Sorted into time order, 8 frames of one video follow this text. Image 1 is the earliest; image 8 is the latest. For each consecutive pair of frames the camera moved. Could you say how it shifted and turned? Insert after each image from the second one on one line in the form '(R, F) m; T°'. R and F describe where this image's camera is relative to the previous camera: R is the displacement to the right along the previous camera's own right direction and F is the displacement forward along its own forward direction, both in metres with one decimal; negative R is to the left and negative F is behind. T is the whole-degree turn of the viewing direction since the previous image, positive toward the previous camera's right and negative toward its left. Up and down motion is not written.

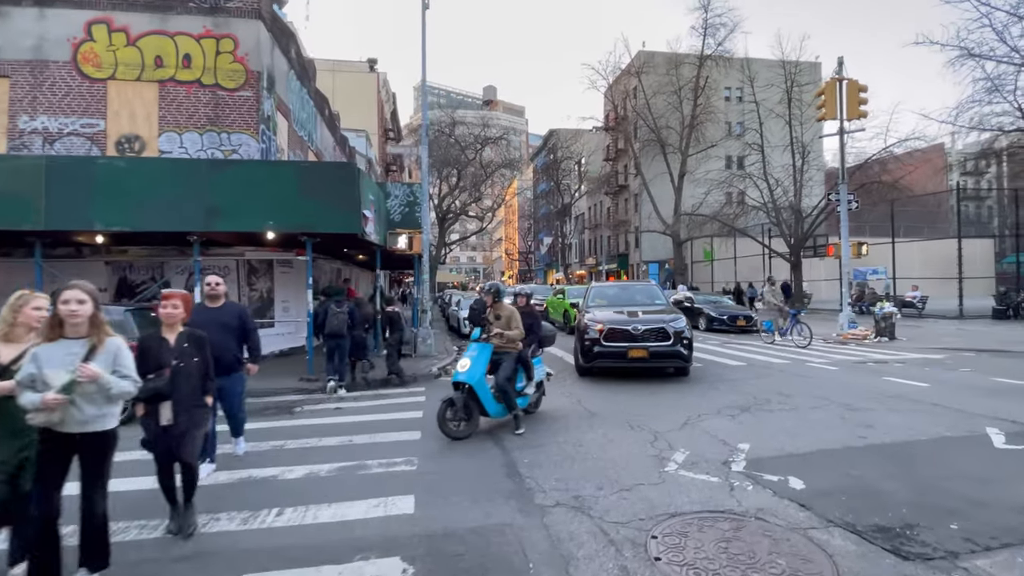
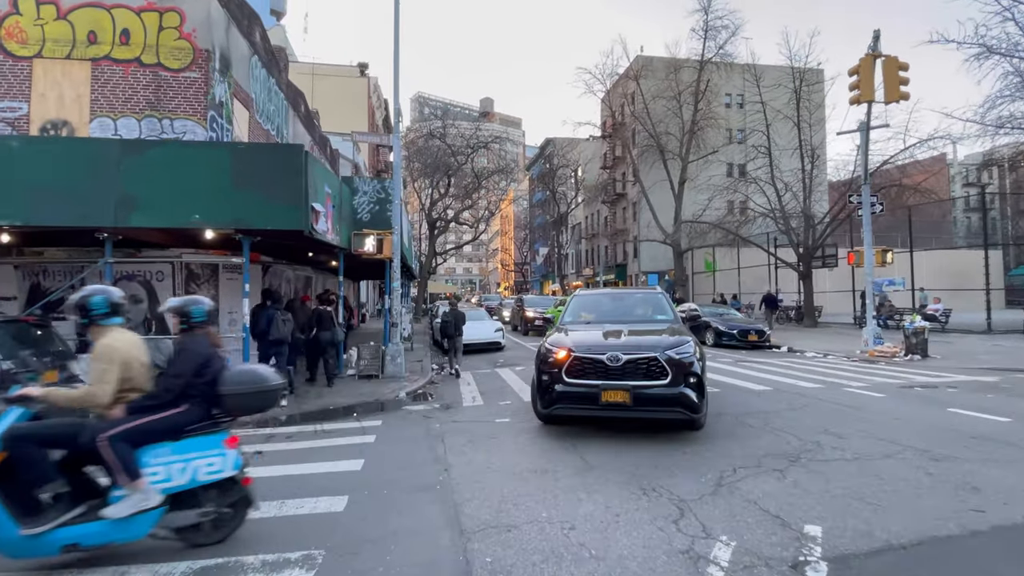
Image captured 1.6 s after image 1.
(+0.3, +2.0) m; 0°
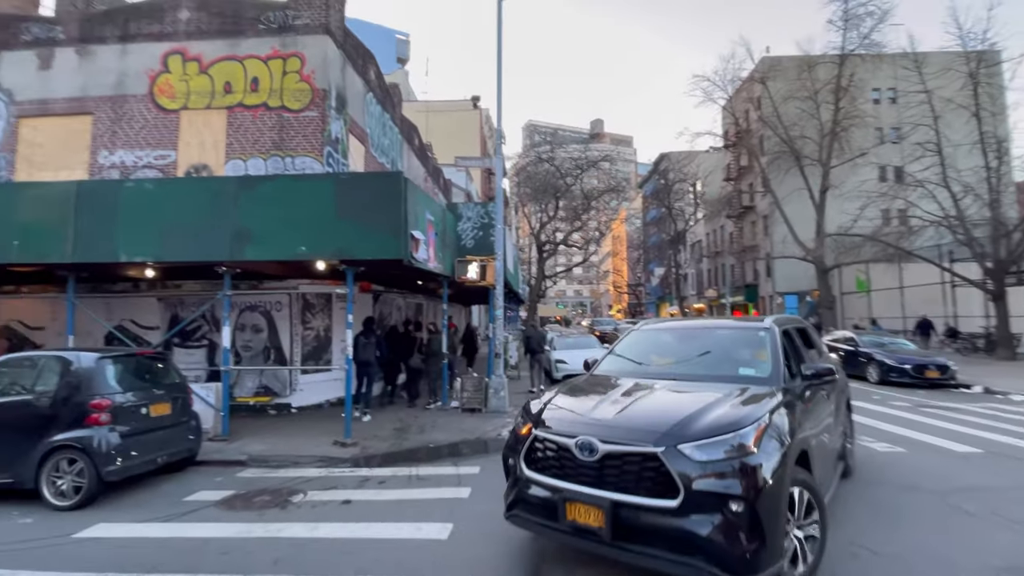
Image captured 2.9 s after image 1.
(0.0, +1.1) m; -13°
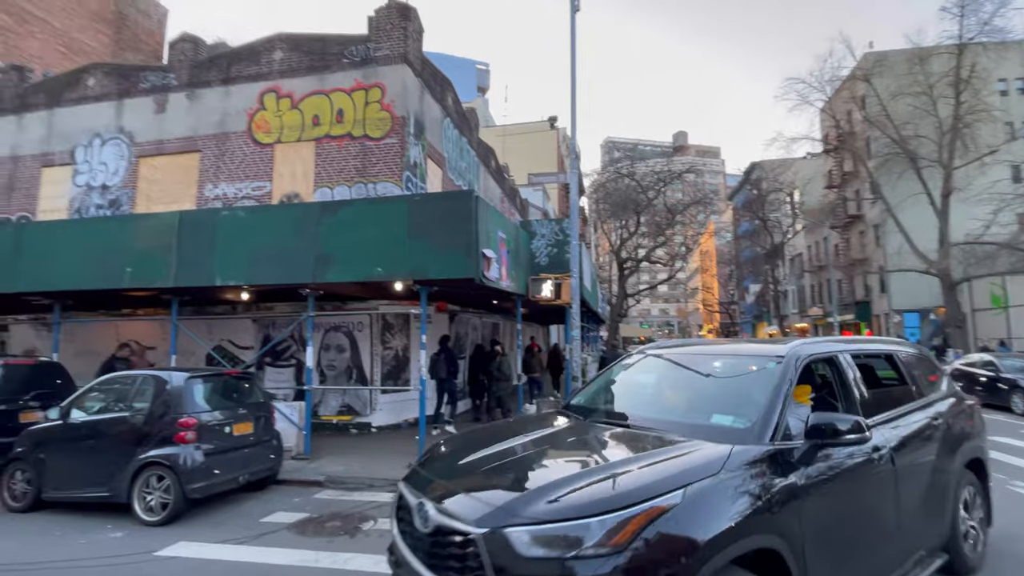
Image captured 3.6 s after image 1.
(+0.1, +0.5) m; -9°
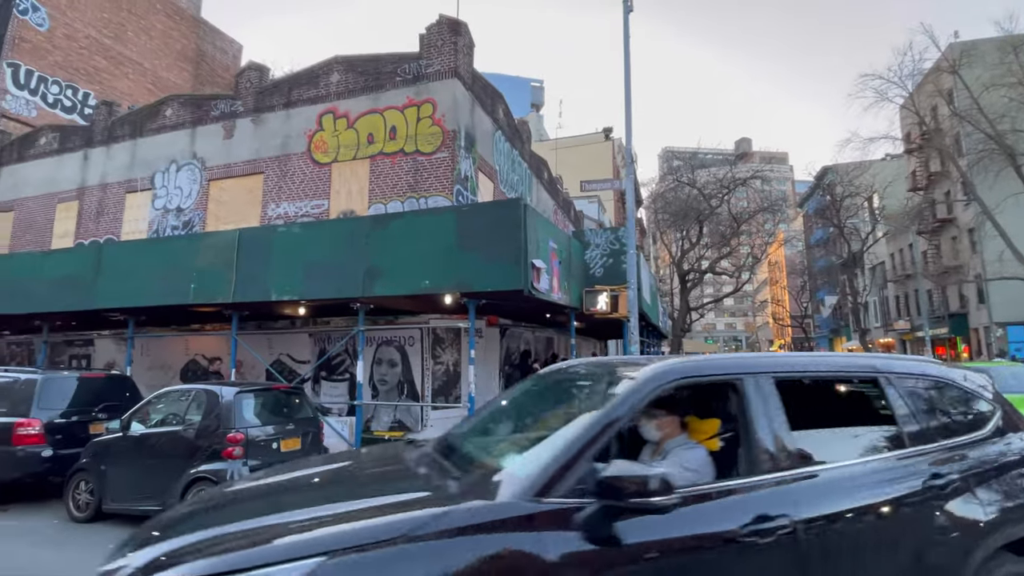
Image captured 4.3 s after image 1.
(+0.1, +0.4) m; -6°
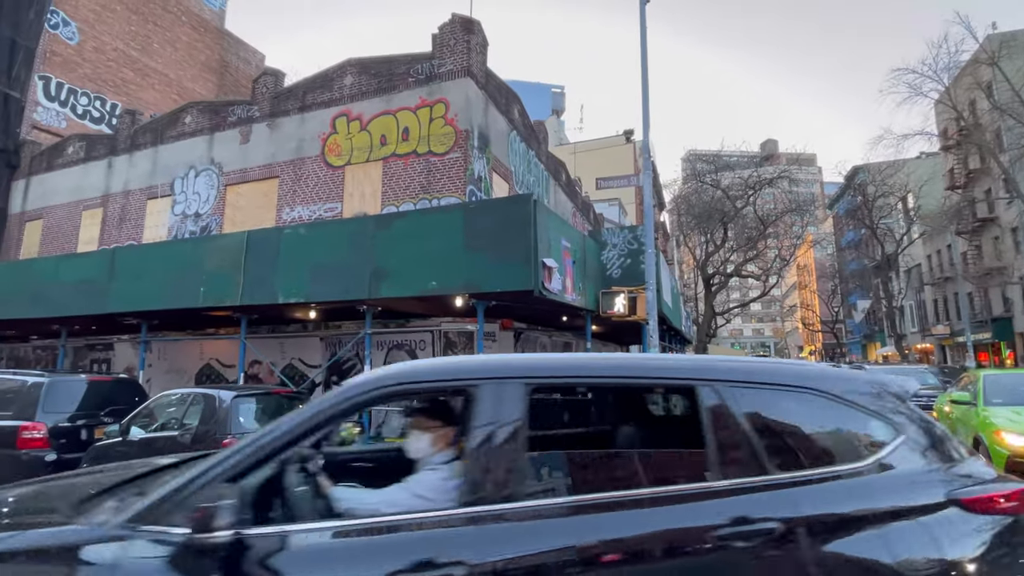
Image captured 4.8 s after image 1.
(+0.2, +0.4) m; -3°
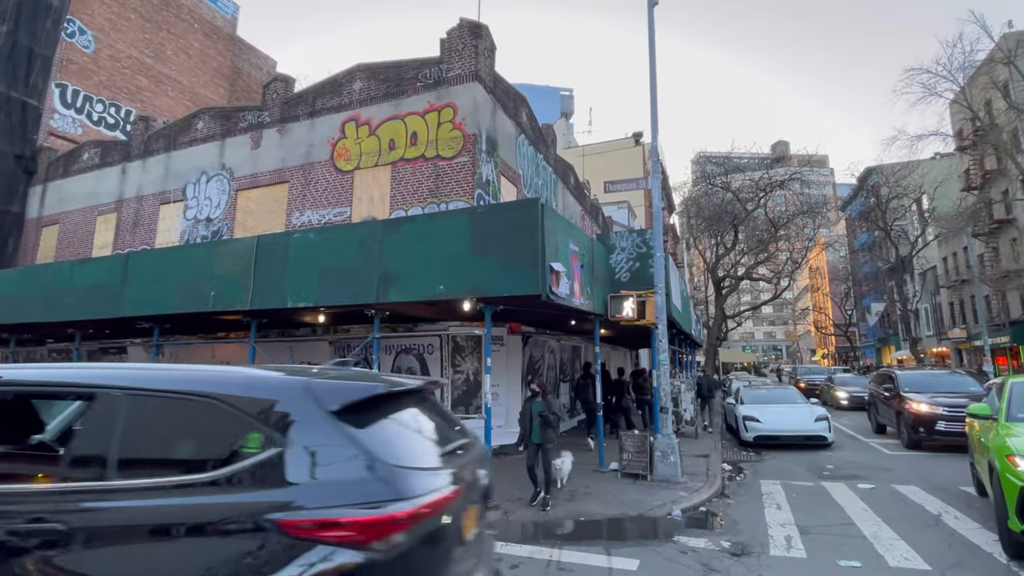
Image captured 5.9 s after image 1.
(0.0, 0.0) m; -1°
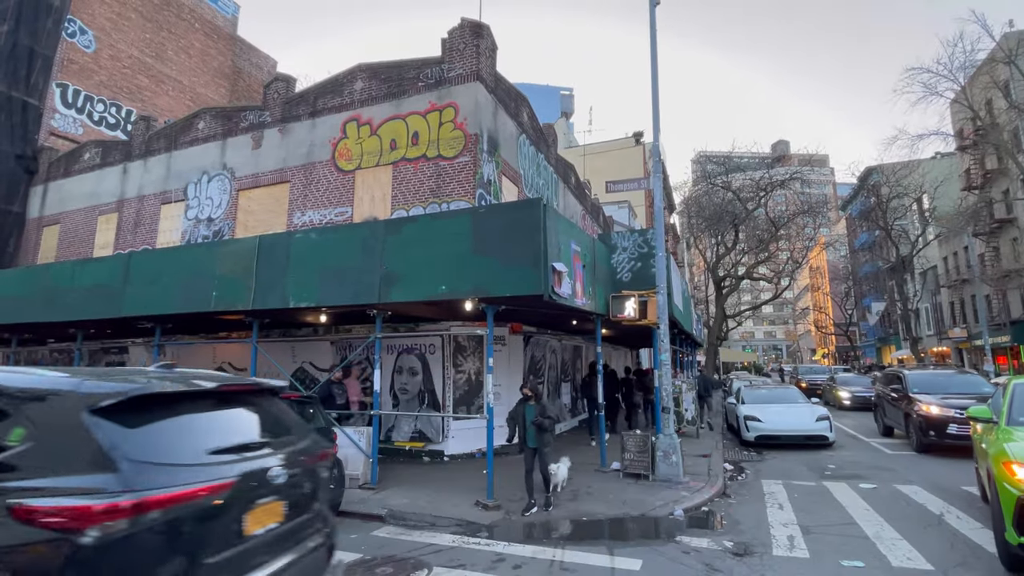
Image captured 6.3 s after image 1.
(0.0, 0.0) m; 0°
